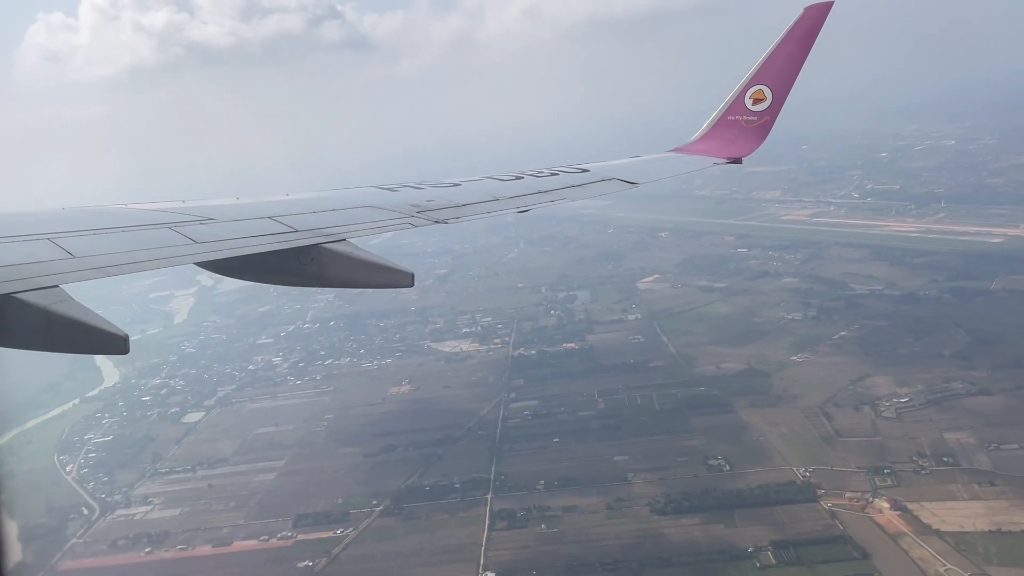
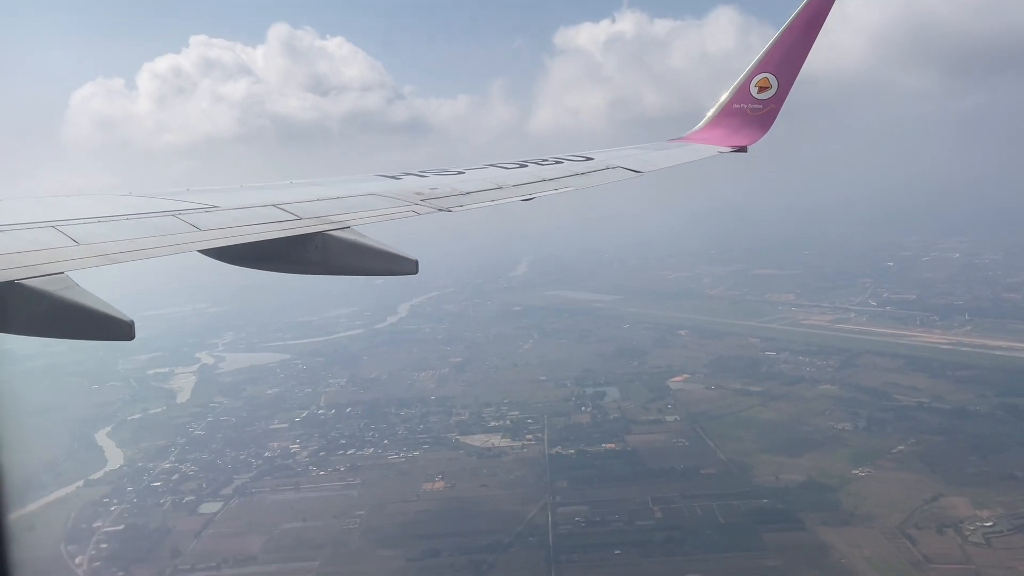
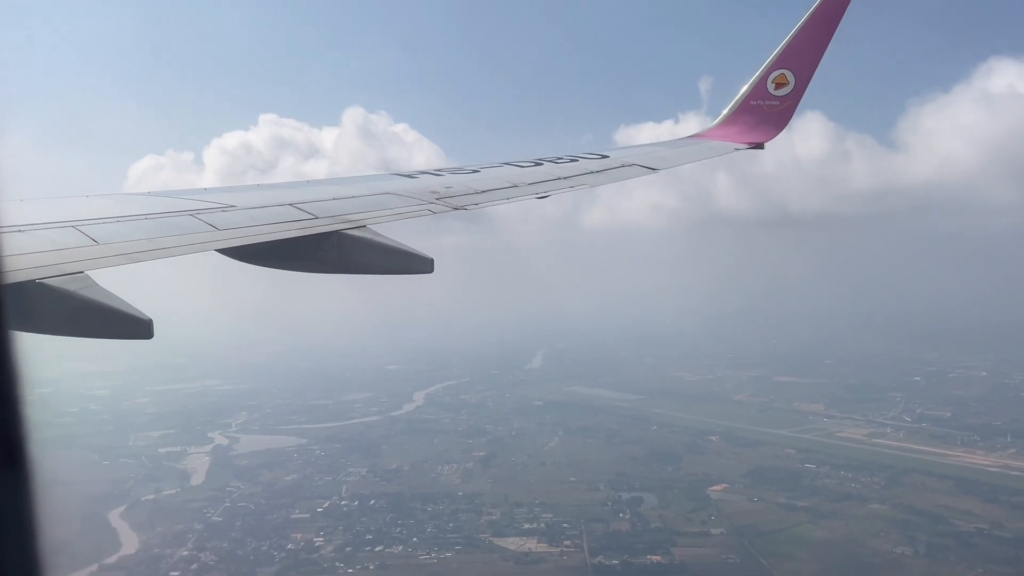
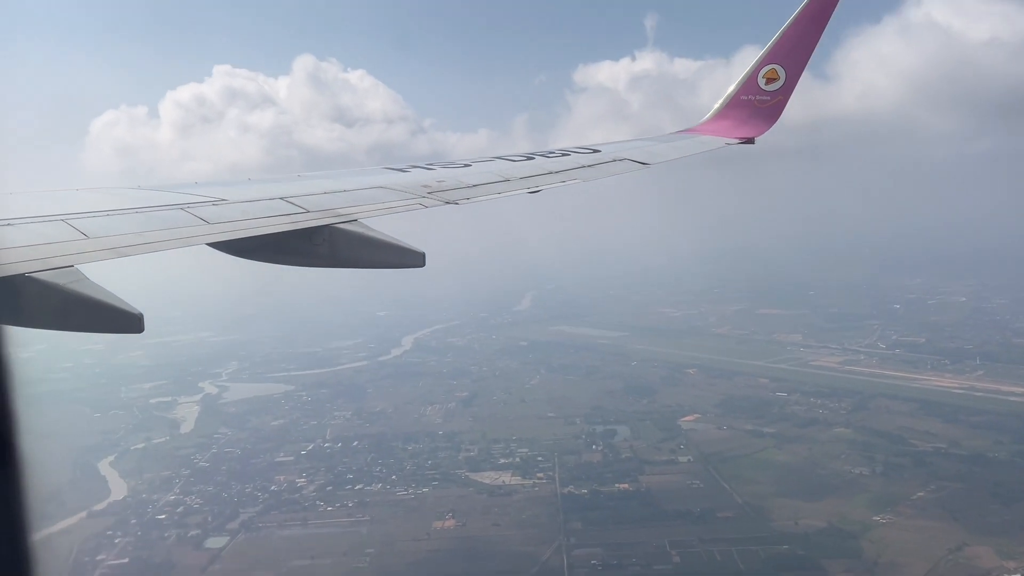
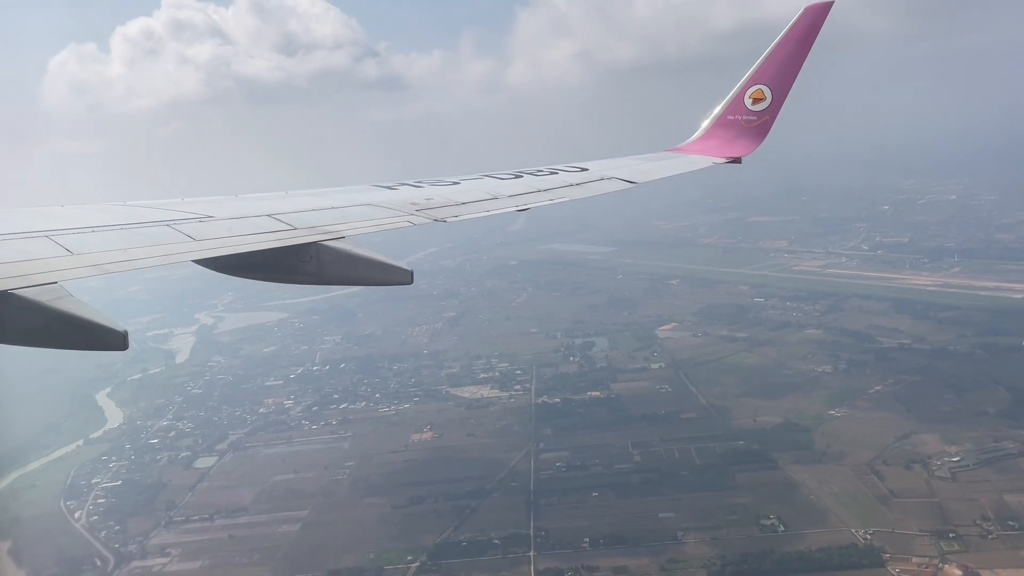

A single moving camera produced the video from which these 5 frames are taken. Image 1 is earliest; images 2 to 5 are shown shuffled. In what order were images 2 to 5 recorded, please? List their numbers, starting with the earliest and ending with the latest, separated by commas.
5, 2, 4, 3
